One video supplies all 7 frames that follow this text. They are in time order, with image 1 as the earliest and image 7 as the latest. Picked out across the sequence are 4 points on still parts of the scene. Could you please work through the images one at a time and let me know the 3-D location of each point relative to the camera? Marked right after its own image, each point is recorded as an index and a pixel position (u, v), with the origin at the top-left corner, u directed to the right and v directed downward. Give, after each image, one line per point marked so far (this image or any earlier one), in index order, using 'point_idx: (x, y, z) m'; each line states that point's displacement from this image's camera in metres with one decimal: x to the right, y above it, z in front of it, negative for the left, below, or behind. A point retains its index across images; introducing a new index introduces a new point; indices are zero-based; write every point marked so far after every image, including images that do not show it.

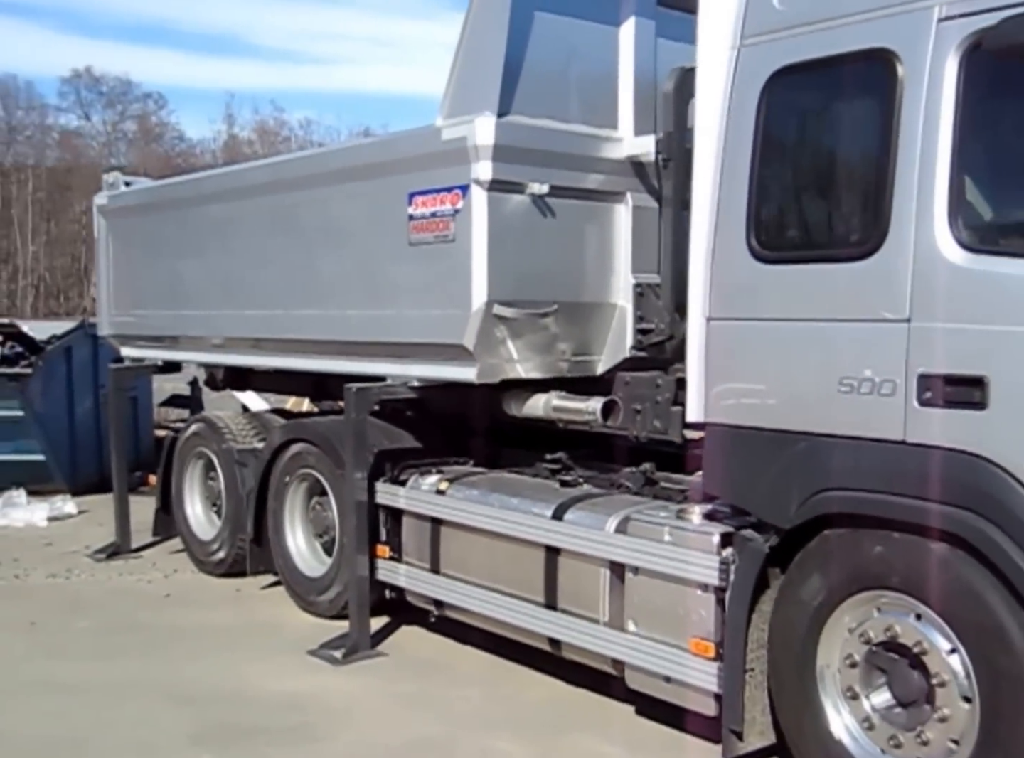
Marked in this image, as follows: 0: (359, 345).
0: (-0.8, +0.2, +6.0) m
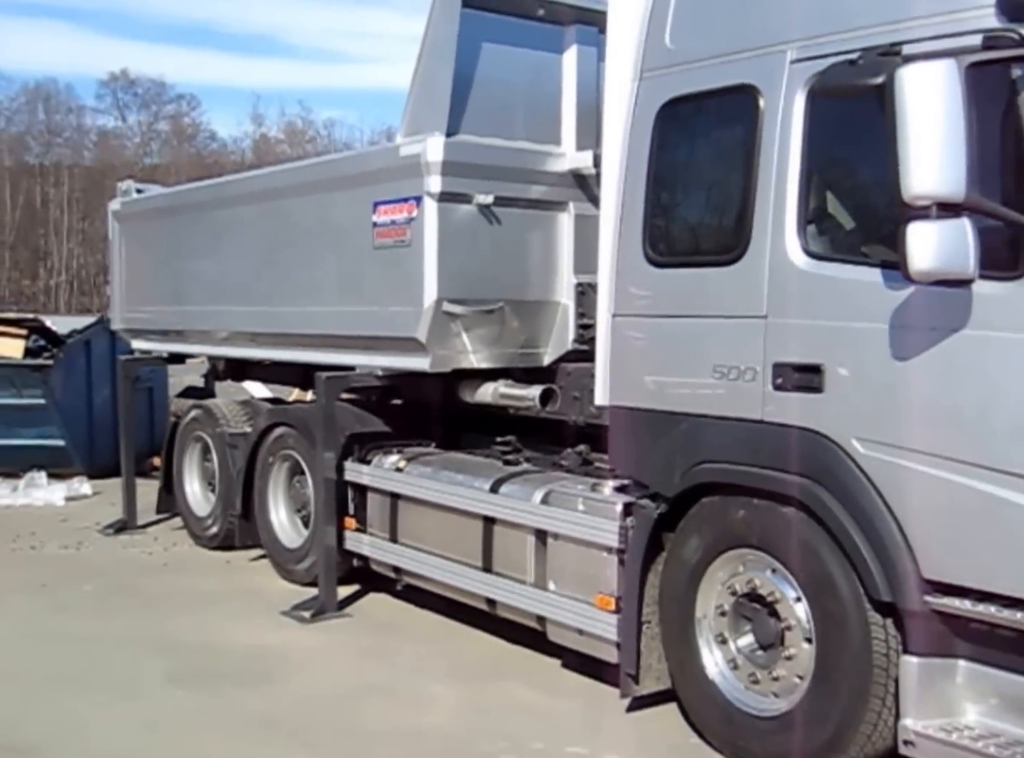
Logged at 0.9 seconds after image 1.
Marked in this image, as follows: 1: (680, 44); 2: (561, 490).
0: (-1.1, +0.2, +6.7) m
1: (+0.7, +1.4, +4.7) m
2: (+0.2, -0.5, +5.2) m
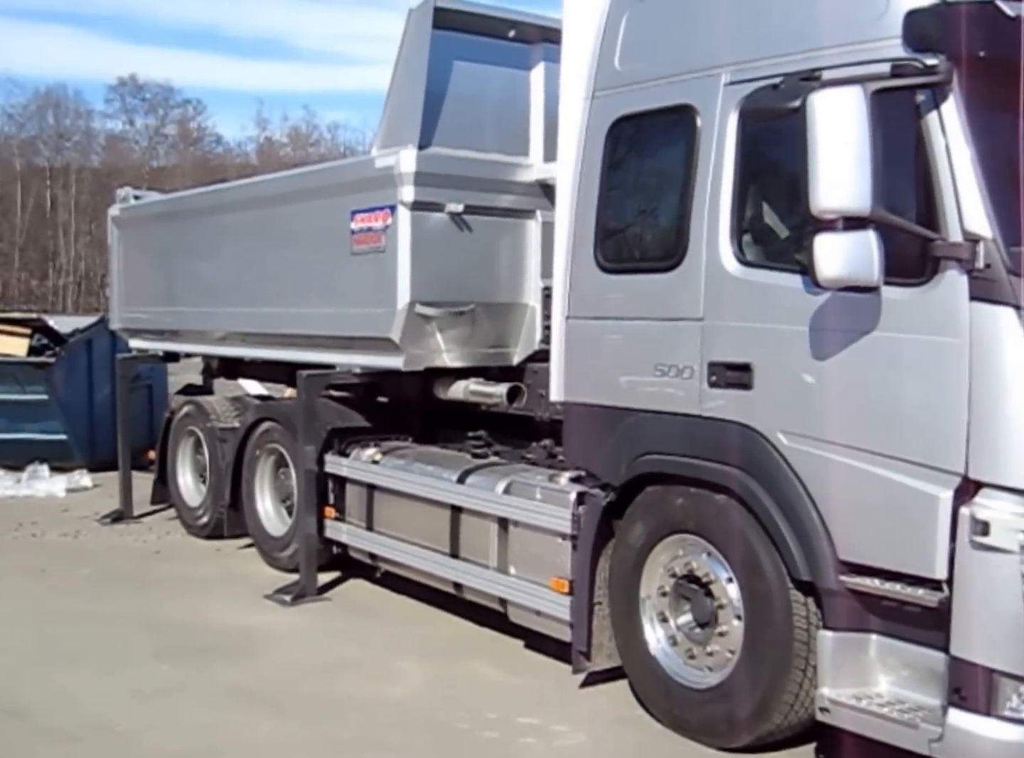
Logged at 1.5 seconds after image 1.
0: (-1.3, +0.3, +7.1) m
1: (+0.5, +1.4, +5.0) m
2: (0.0, -0.5, +5.6) m
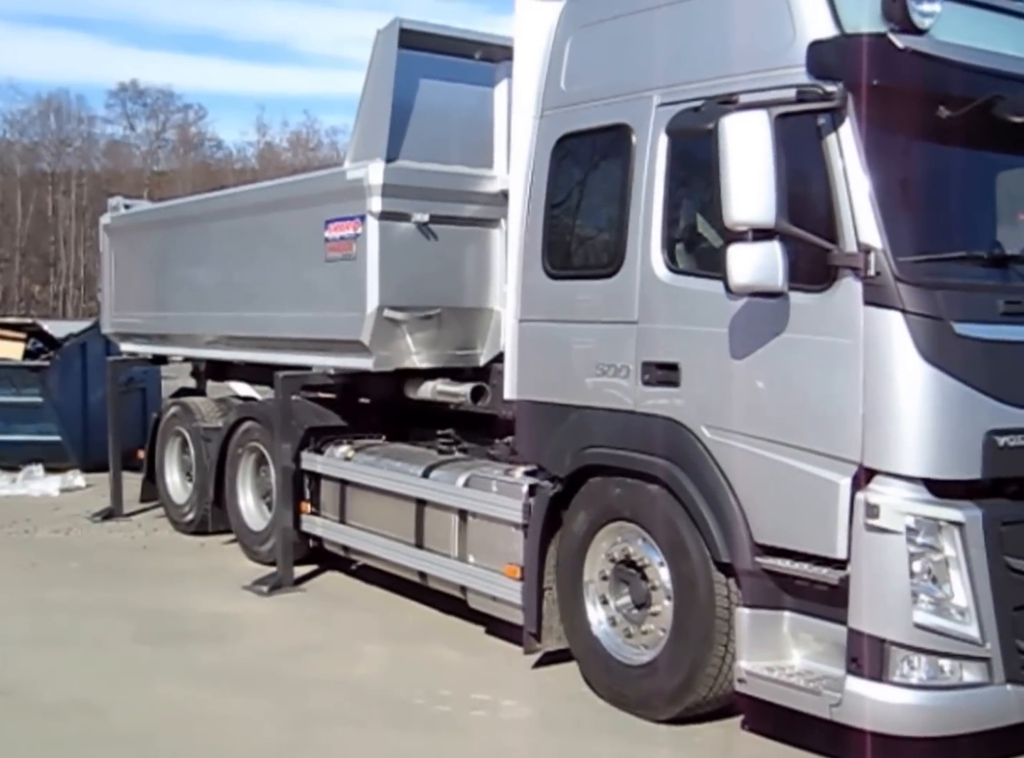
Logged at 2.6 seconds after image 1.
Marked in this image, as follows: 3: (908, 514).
0: (-1.5, +0.3, +7.4) m
1: (+0.3, +1.4, +5.4) m
2: (-0.2, -0.5, +5.9) m
3: (+1.4, -0.5, +4.0) m
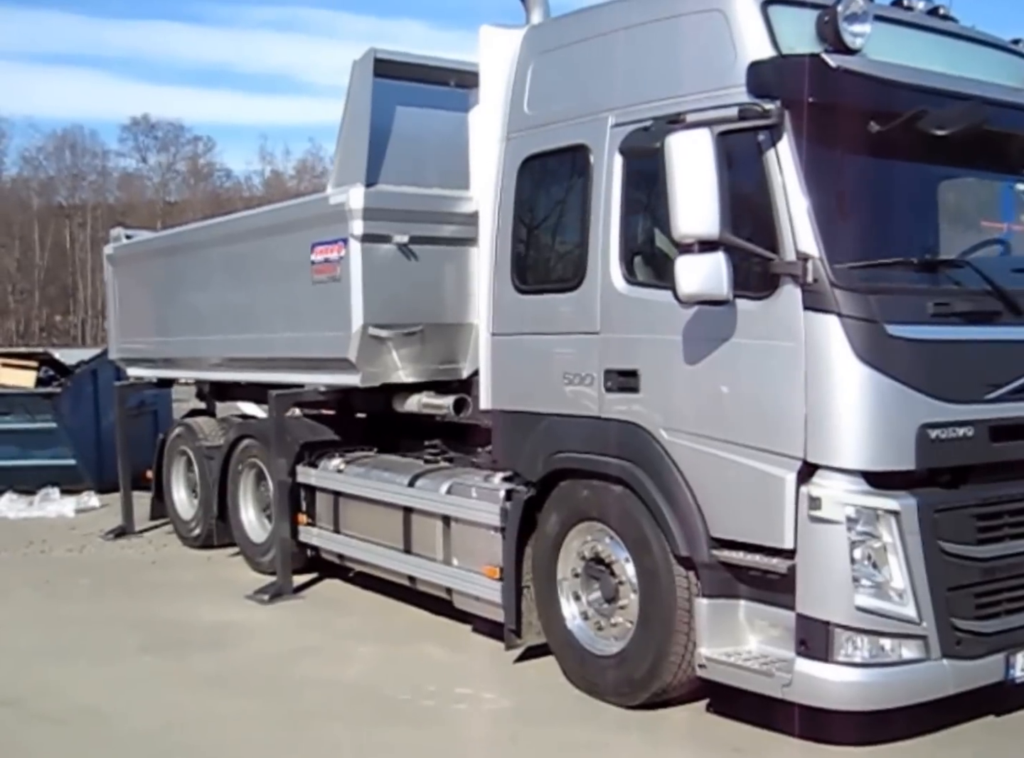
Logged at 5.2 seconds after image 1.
0: (-1.6, +0.1, +7.8) m
1: (+0.1, +1.4, +5.7) m
2: (-0.3, -0.6, +6.2) m
3: (+1.3, -0.5, +4.2) m
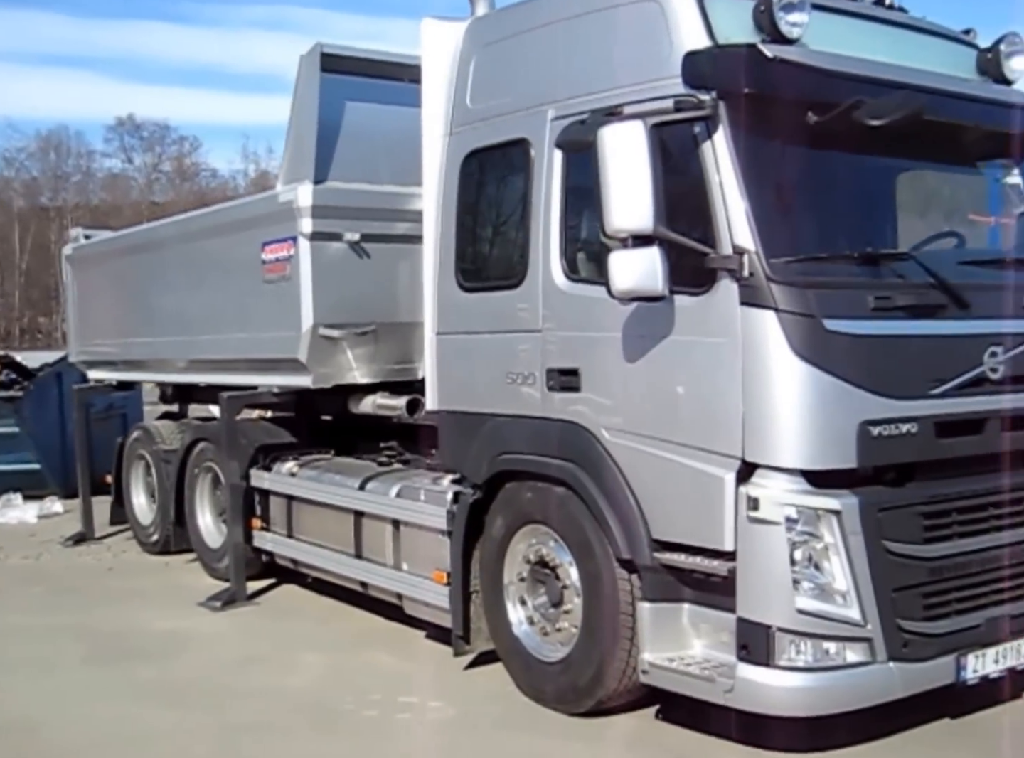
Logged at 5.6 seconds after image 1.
0: (-1.9, +0.1, +7.6) m
1: (-0.2, +1.4, +5.6) m
2: (-0.6, -0.6, +6.1) m
3: (+1.0, -0.5, +4.1) m
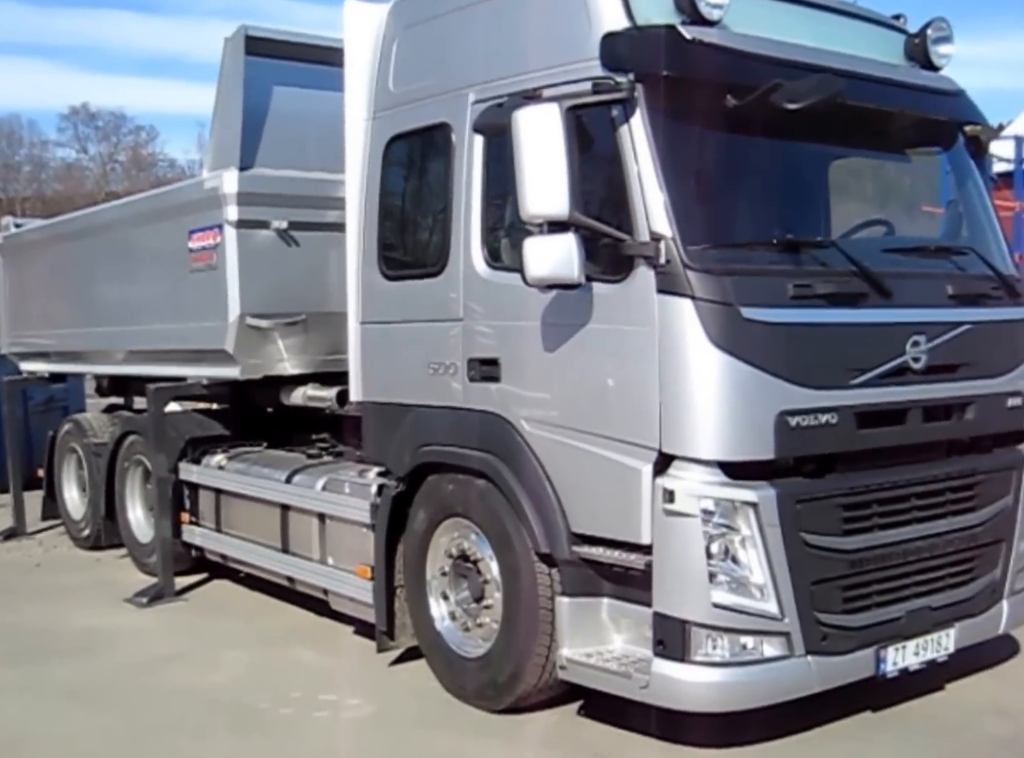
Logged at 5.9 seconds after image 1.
0: (-2.3, +0.2, +7.5) m
1: (-0.6, +1.4, +5.4) m
2: (-0.9, -0.5, +6.0) m
3: (+0.7, -0.4, +4.0) m
